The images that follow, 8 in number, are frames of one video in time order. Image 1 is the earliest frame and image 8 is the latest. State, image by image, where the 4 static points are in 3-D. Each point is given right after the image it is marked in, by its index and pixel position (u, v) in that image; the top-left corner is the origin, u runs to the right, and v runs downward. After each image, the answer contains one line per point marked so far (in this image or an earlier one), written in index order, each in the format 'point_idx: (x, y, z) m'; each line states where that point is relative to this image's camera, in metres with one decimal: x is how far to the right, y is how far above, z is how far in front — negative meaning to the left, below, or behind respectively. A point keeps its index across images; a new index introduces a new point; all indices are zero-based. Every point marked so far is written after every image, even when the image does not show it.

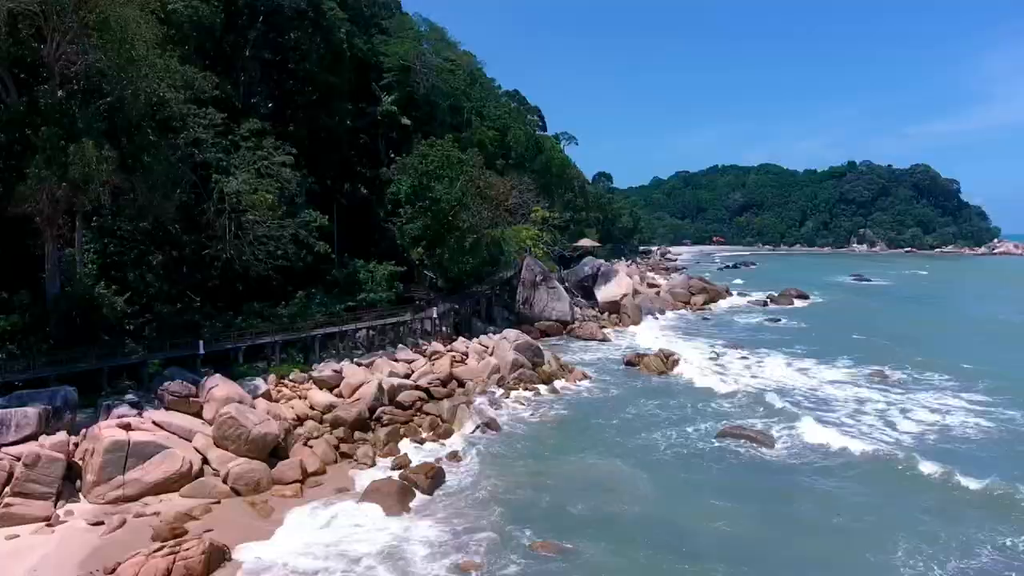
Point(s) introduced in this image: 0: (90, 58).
0: (-10.6, +5.7, +15.5) m
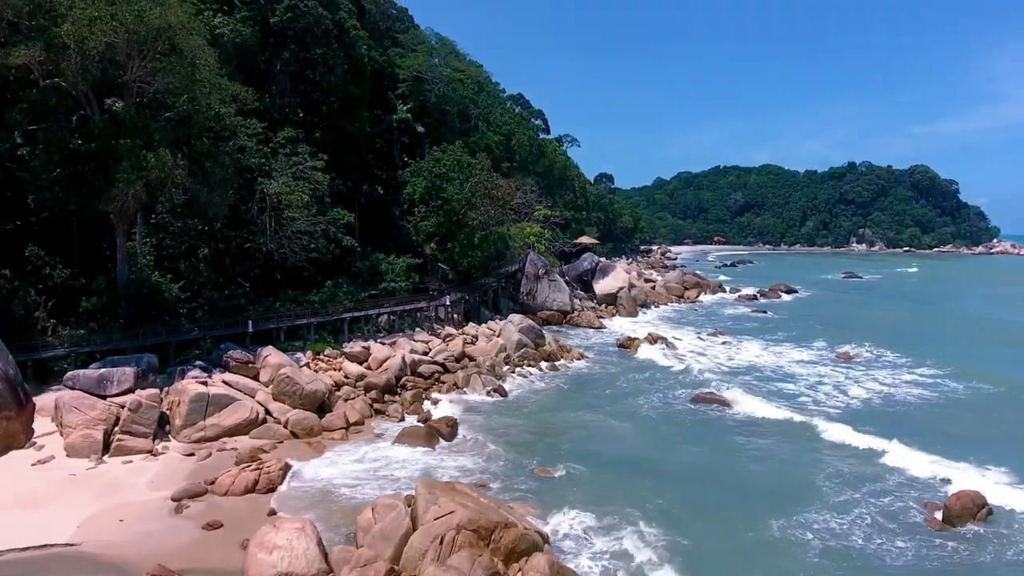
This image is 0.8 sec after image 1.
0: (-10.4, +6.2, +18.5) m
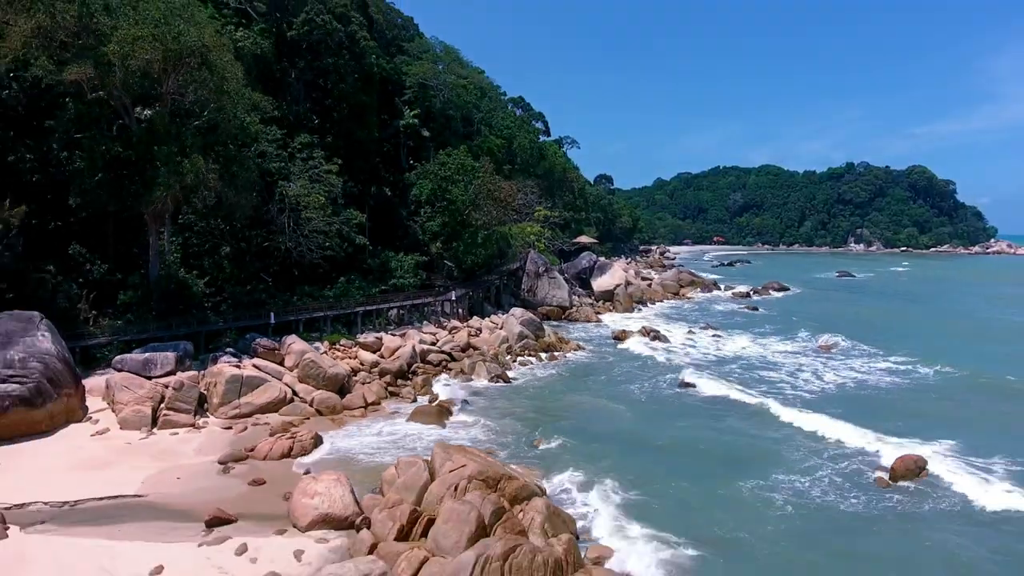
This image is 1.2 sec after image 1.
0: (-10.4, +6.4, +20.2) m
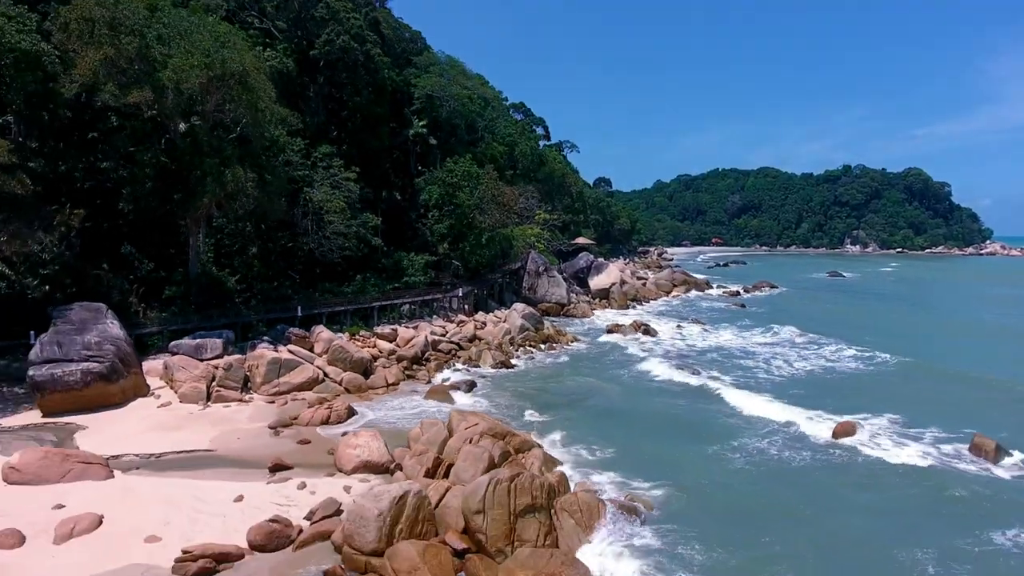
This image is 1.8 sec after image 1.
0: (-10.3, +6.5, +22.8) m
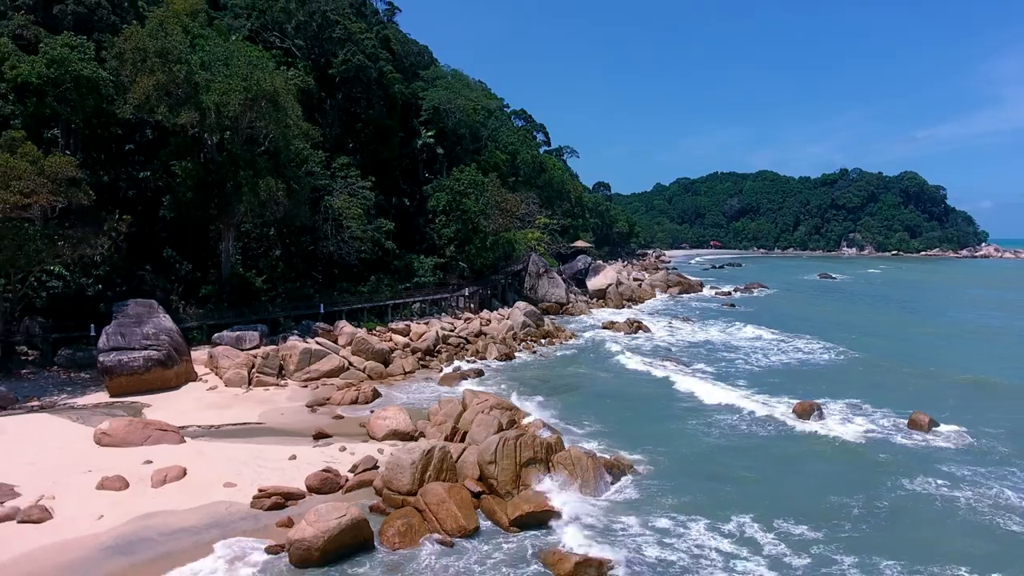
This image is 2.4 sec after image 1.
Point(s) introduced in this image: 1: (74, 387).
0: (-10.1, +6.6, +25.4) m
1: (-13.8, -3.1, +19.5) m
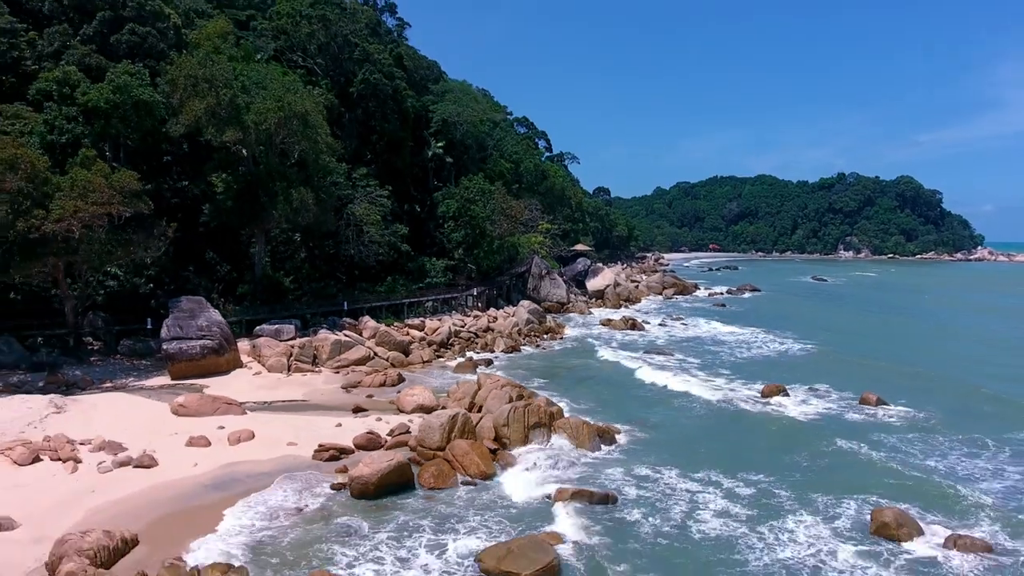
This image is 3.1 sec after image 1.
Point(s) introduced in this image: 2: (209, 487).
0: (-9.9, +6.6, +28.4) m
1: (-13.5, -3.0, +22.5) m
2: (-6.5, -4.3, +13.4) m
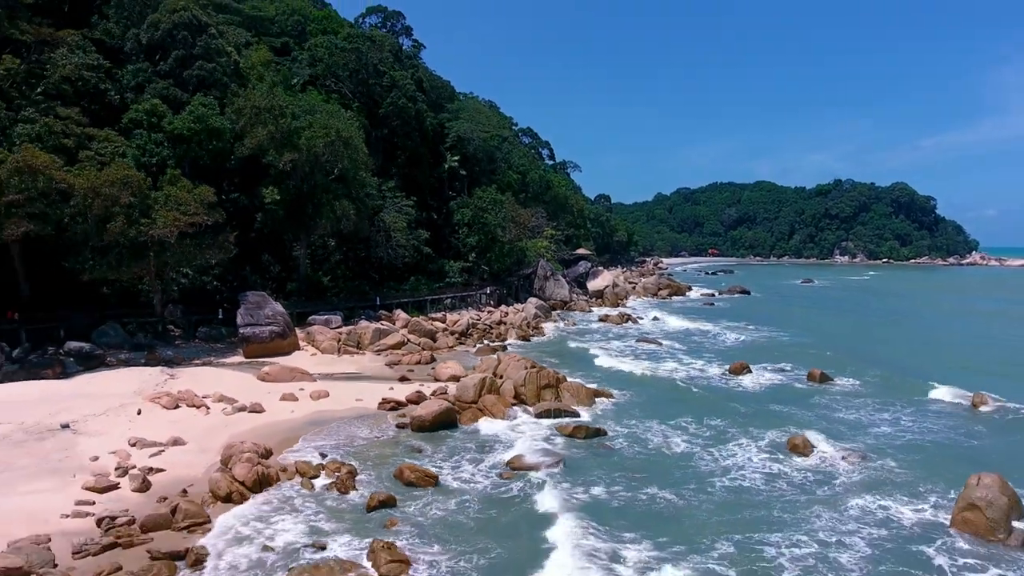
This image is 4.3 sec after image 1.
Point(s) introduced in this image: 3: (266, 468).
0: (-9.3, +6.8, +33.3) m
1: (-13.0, -2.8, +27.3) m
2: (-6.0, -4.0, +18.2) m
3: (-5.5, -4.0, +13.8) m
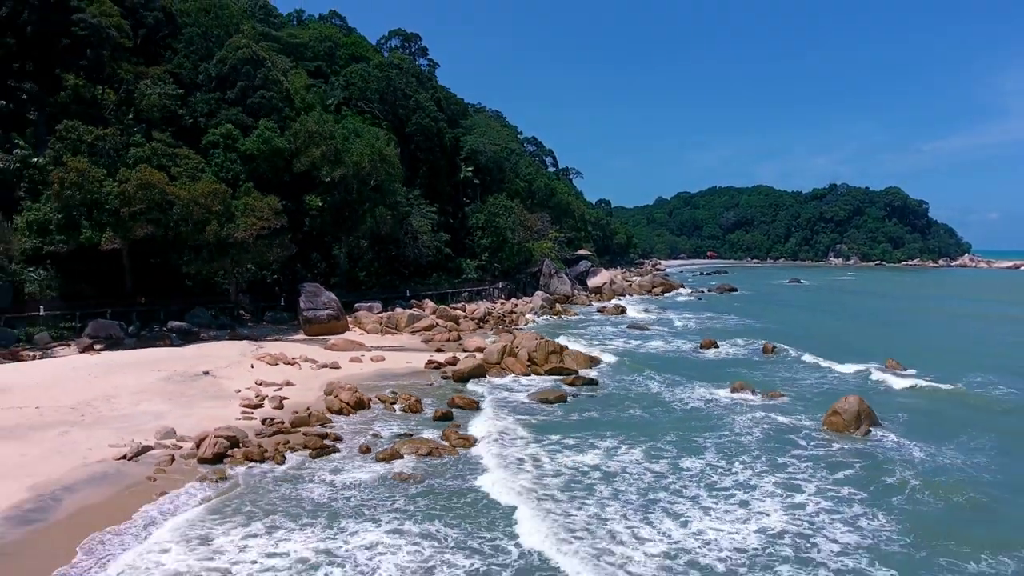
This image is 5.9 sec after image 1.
0: (-8.6, +7.2, +39.6) m
1: (-12.3, -2.3, +33.5) m
2: (-5.4, -3.5, +24.3) m
3: (-4.9, -3.5, +20.0) m
